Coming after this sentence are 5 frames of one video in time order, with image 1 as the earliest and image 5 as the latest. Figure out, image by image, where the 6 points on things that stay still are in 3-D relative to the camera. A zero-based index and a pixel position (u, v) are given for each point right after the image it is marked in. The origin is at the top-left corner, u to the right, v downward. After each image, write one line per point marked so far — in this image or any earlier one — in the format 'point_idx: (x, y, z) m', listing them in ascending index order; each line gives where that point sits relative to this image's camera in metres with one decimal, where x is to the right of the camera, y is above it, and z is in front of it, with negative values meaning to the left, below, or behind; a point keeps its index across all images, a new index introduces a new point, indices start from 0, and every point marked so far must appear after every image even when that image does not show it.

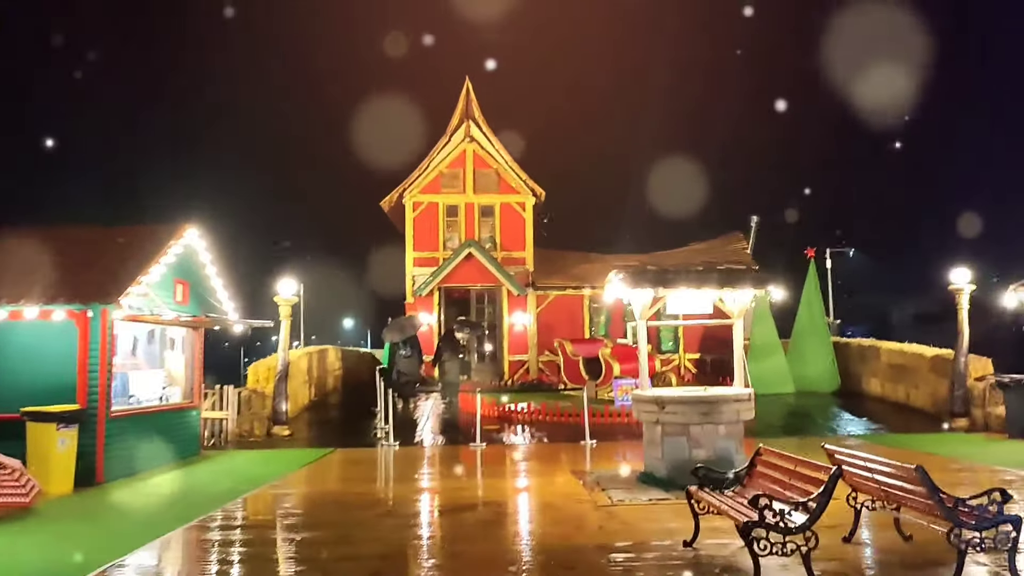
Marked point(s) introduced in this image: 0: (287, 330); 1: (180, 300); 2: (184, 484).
0: (-4.2, -0.8, +14.4) m
1: (-4.8, -0.2, +11.2) m
2: (-4.0, -2.4, +9.5) m
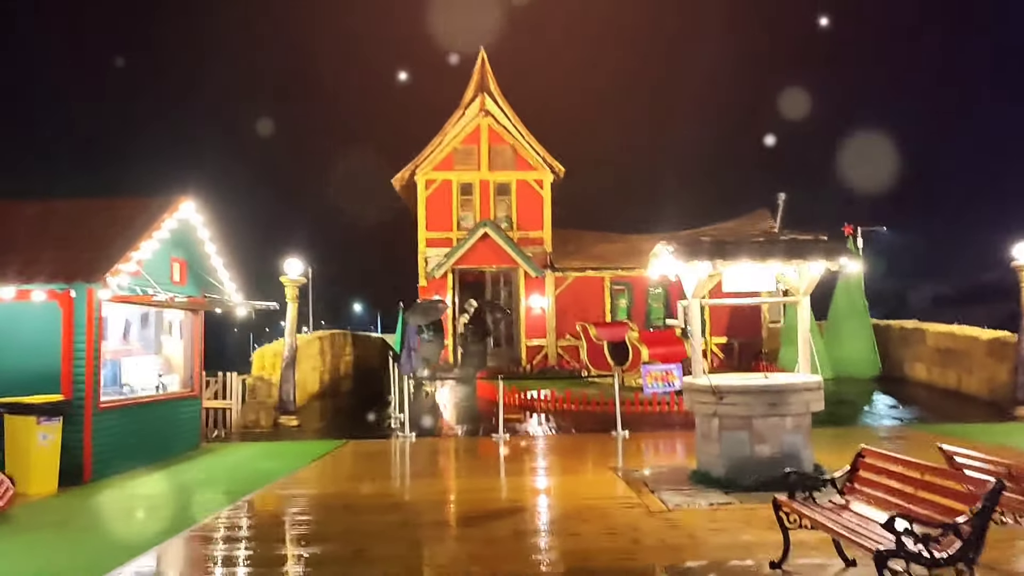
0: (-3.8, -0.4, +13.4) m
1: (-4.4, +0.1, +10.3) m
2: (-3.7, -2.2, +8.5) m
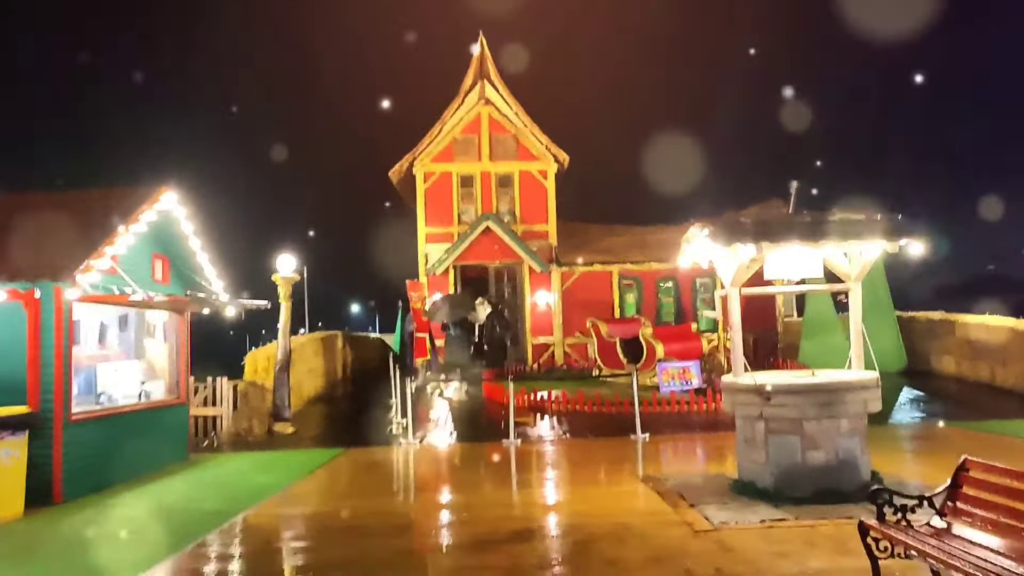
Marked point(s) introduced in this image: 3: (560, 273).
0: (-3.7, -0.4, +12.6) m
1: (-4.3, +0.1, +9.4) m
2: (-3.5, -2.2, +7.7) m
3: (+1.2, +0.4, +19.1) m
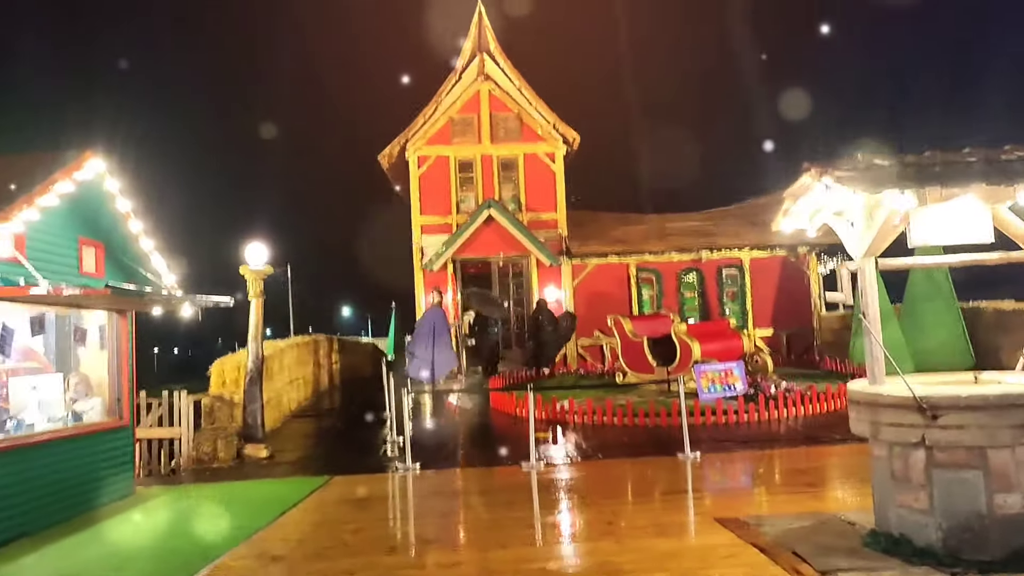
0: (-3.5, -0.3, +10.6) m
1: (-4.1, +0.2, +7.4) m
2: (-3.2, -2.1, +5.7) m
3: (+1.3, +0.5, +17.1) m
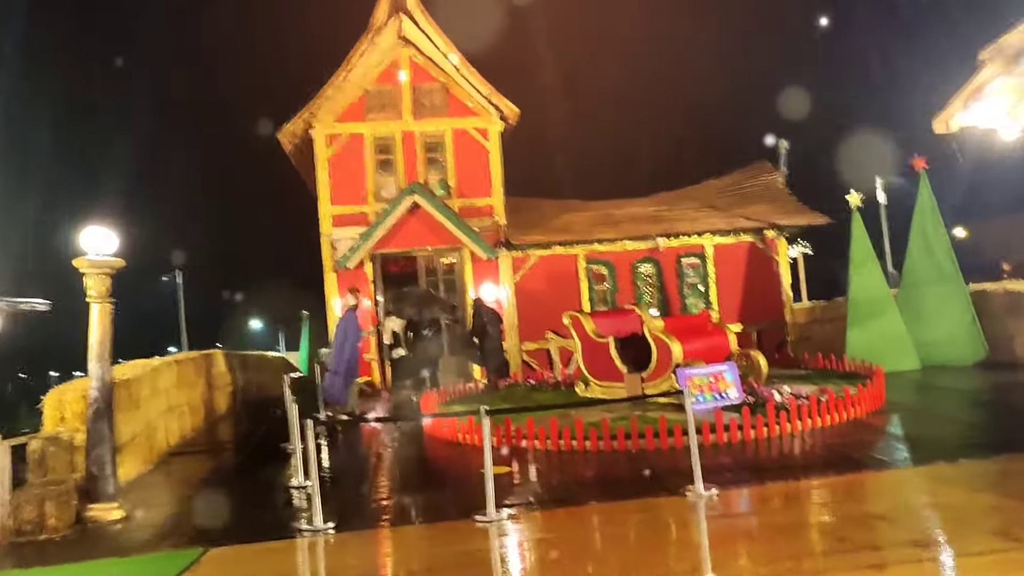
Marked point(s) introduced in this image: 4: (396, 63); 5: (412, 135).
0: (-4.1, -0.3, +7.7) m
1: (-4.4, +0.2, +4.5) m
2: (-3.3, -2.0, +2.9) m
3: (0.0, +0.5, +14.7) m
4: (-2.3, +4.4, +15.1) m
5: (-1.9, +3.0, +15.1) m
